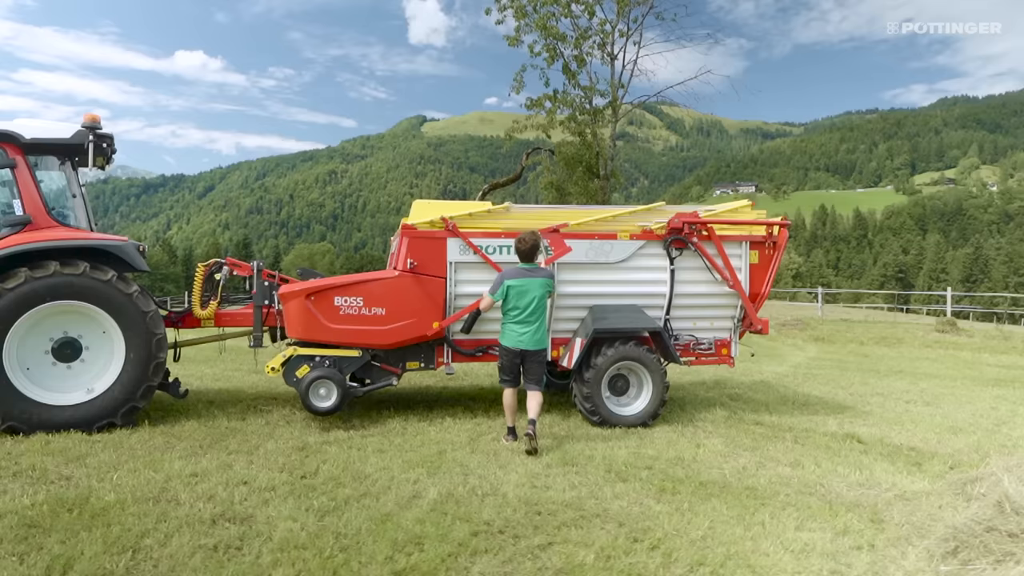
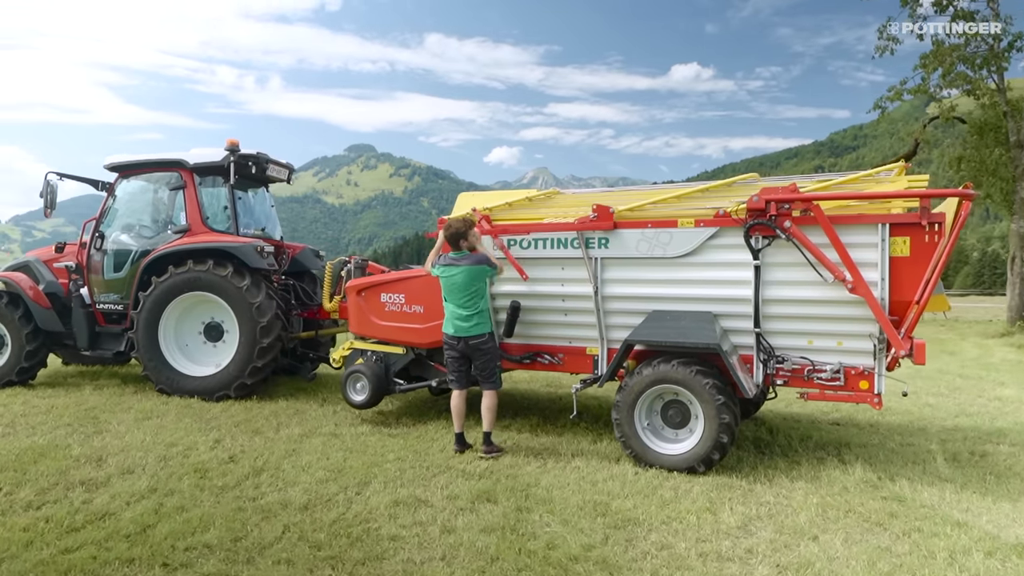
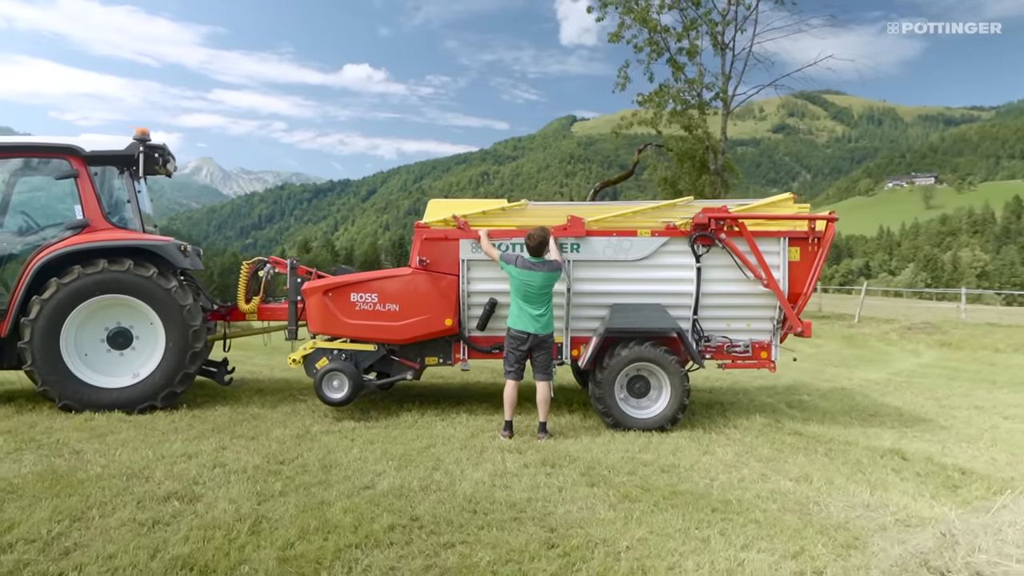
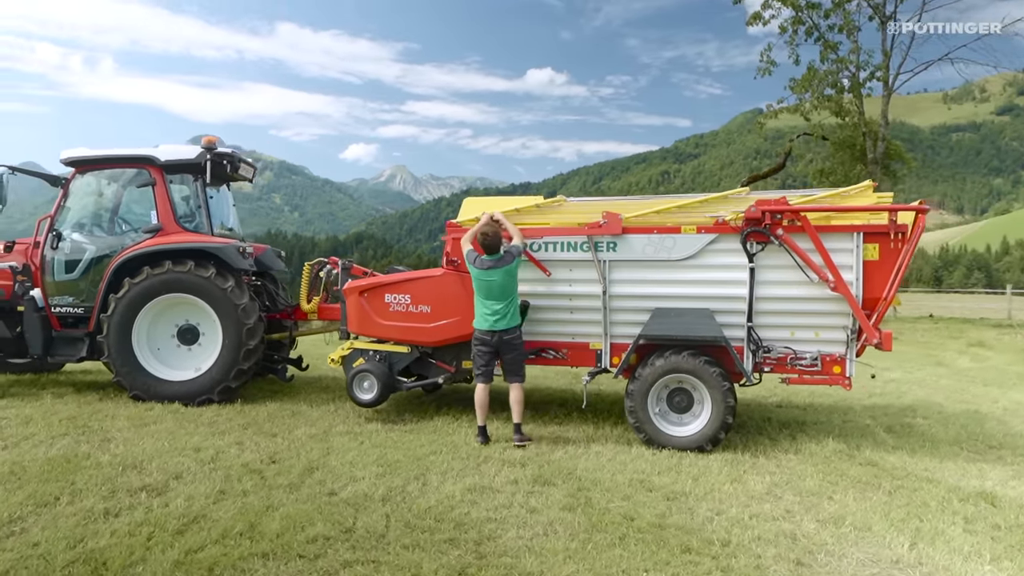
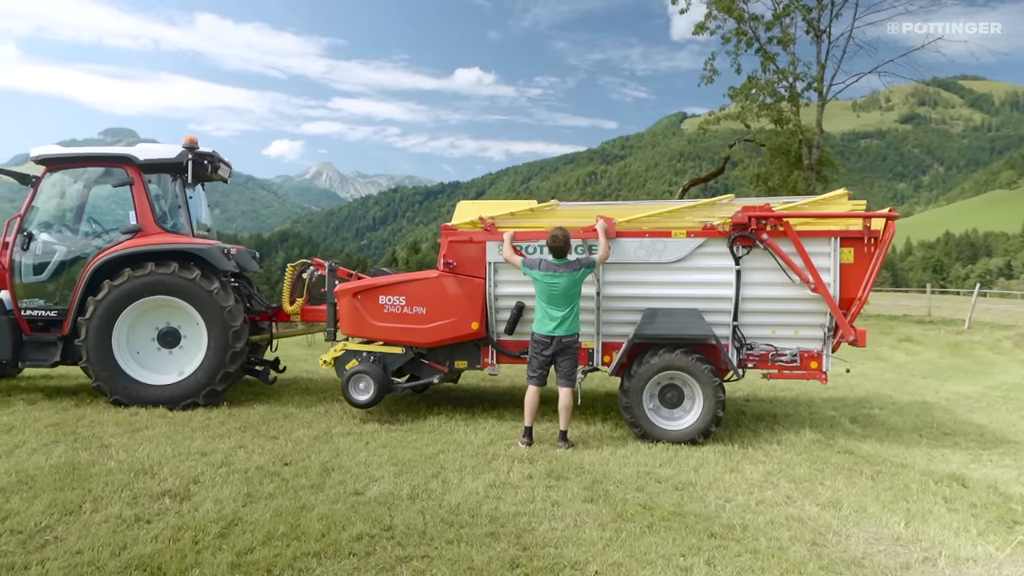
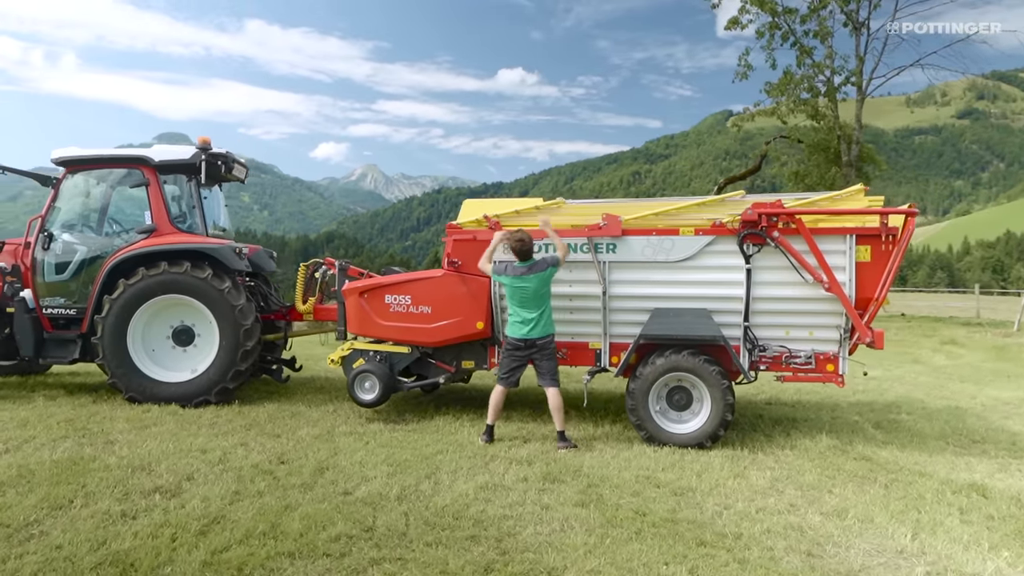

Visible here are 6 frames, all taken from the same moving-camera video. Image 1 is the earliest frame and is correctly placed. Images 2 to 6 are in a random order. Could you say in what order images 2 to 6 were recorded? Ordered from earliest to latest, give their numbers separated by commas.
3, 5, 6, 4, 2
